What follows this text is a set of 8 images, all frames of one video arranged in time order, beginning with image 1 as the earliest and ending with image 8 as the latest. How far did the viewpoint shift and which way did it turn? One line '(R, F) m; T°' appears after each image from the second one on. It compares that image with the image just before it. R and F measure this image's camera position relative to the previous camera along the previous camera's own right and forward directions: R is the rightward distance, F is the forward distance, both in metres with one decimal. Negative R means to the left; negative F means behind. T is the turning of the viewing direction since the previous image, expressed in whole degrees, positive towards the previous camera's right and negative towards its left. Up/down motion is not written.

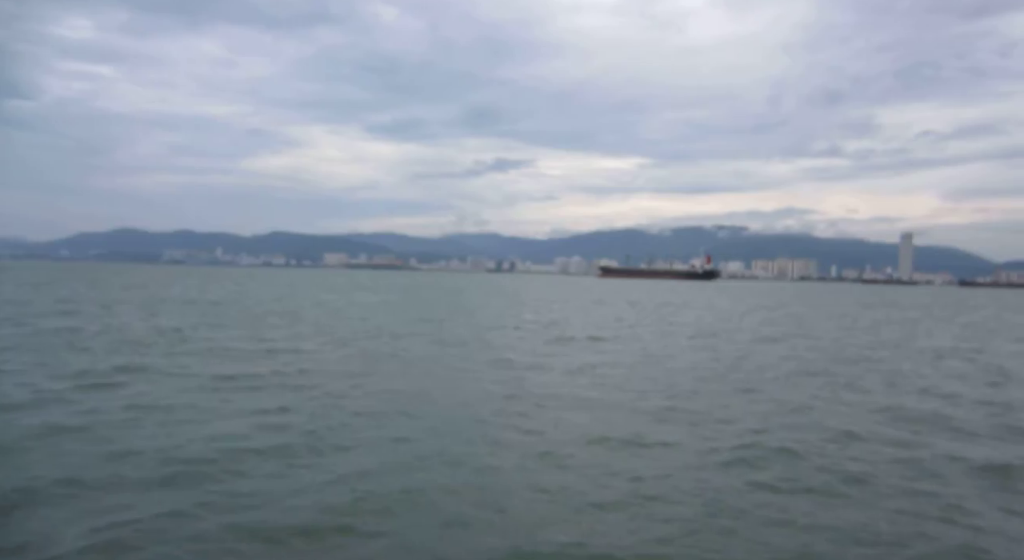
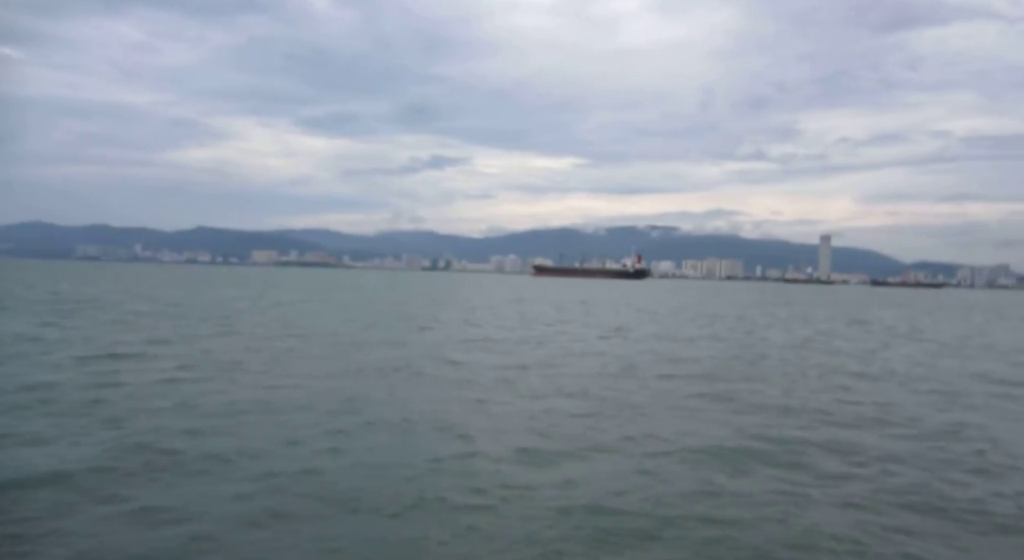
(+0.4, +0.5) m; +5°
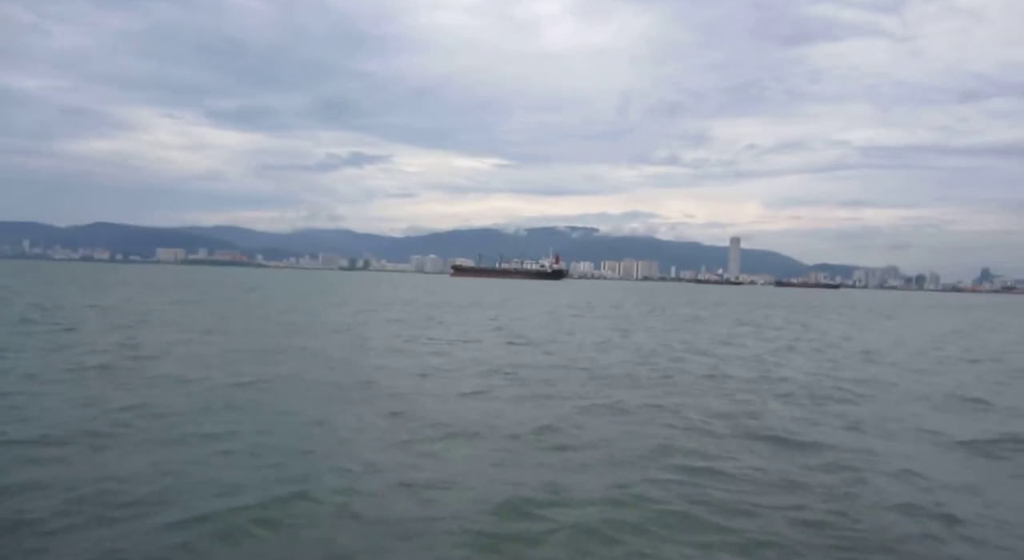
(0.0, +1.1) m; +7°
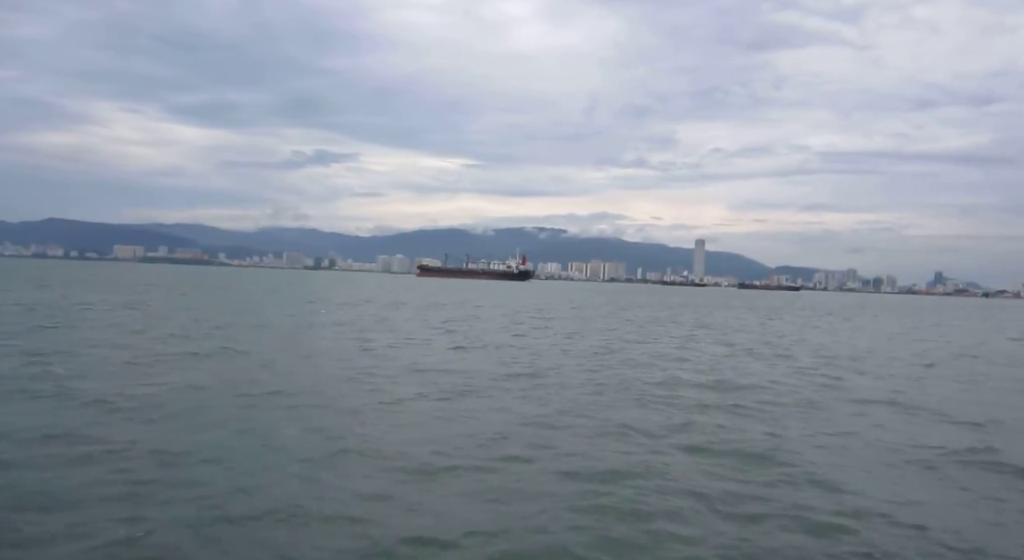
(-1.8, +2.1) m; +3°
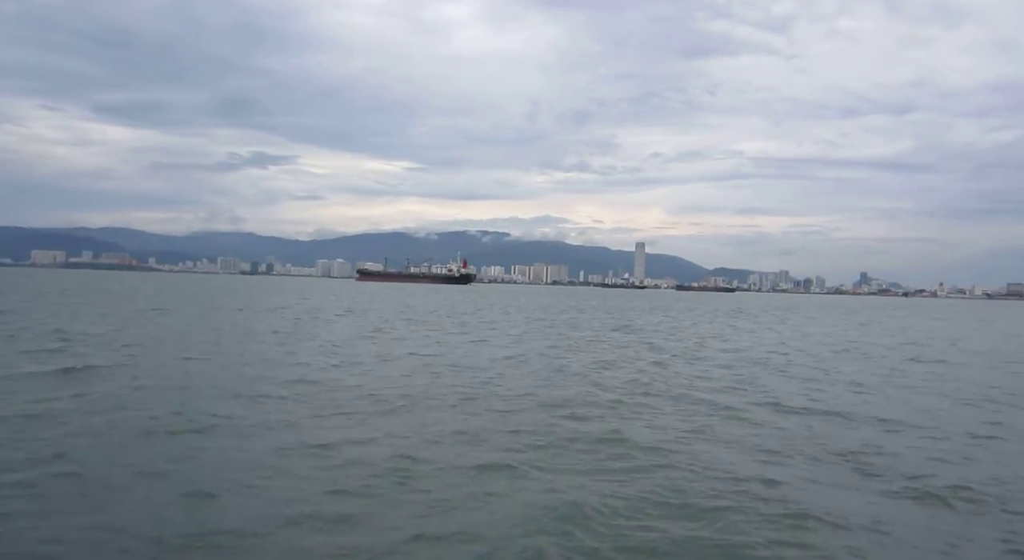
(+0.5, +1.2) m; +5°
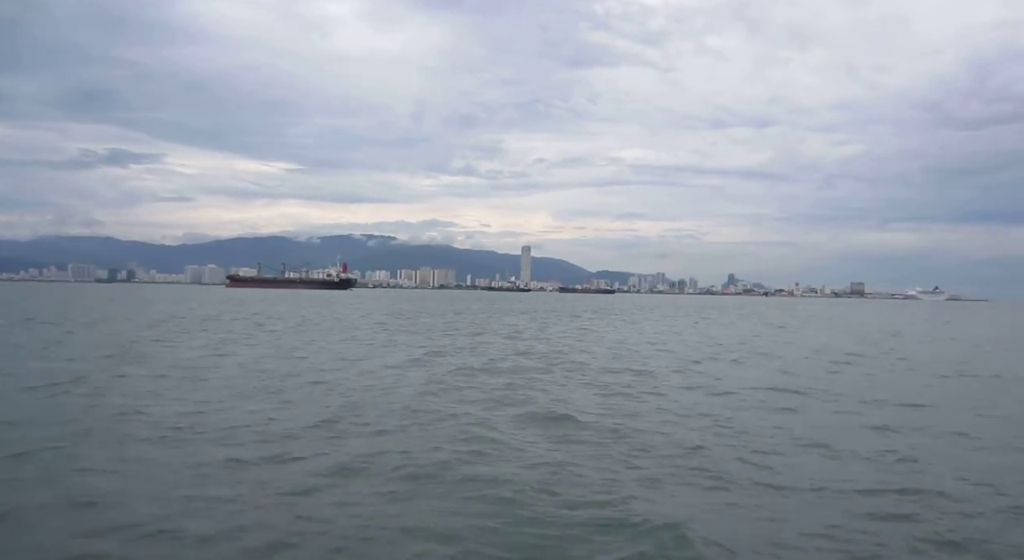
(+1.1, +3.2) m; +9°
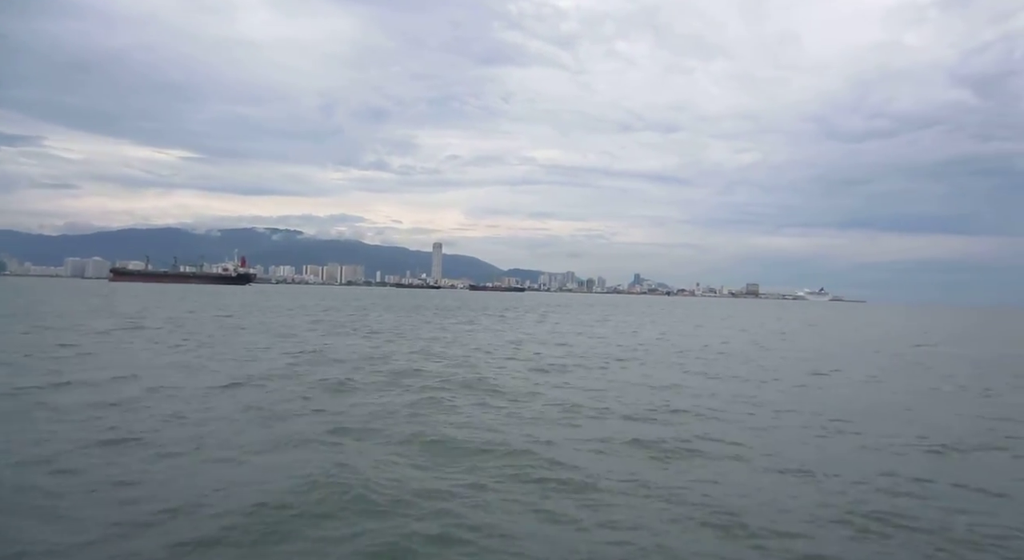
(+0.7, +2.2) m; +7°
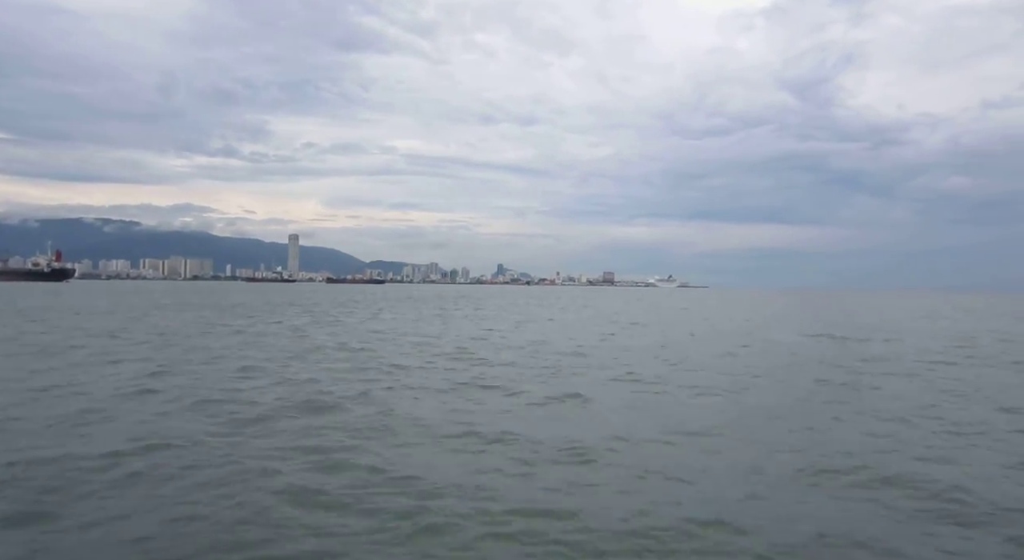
(+1.2, +3.6) m; +11°
